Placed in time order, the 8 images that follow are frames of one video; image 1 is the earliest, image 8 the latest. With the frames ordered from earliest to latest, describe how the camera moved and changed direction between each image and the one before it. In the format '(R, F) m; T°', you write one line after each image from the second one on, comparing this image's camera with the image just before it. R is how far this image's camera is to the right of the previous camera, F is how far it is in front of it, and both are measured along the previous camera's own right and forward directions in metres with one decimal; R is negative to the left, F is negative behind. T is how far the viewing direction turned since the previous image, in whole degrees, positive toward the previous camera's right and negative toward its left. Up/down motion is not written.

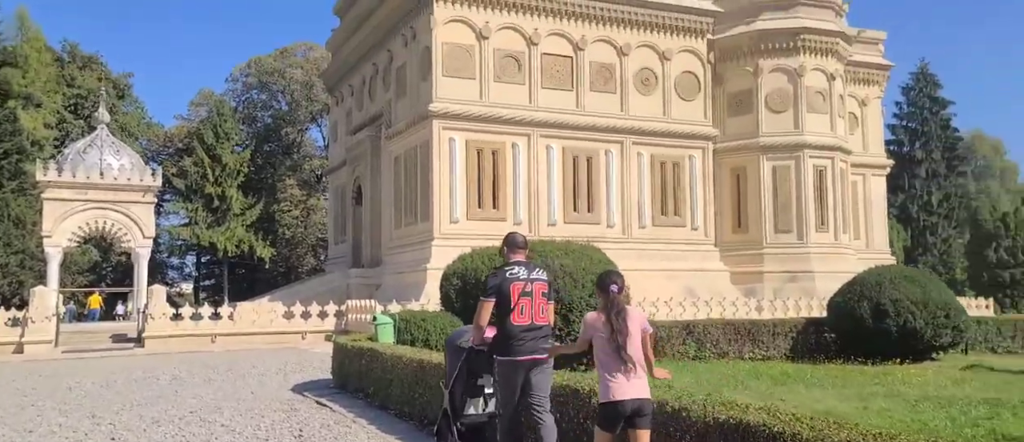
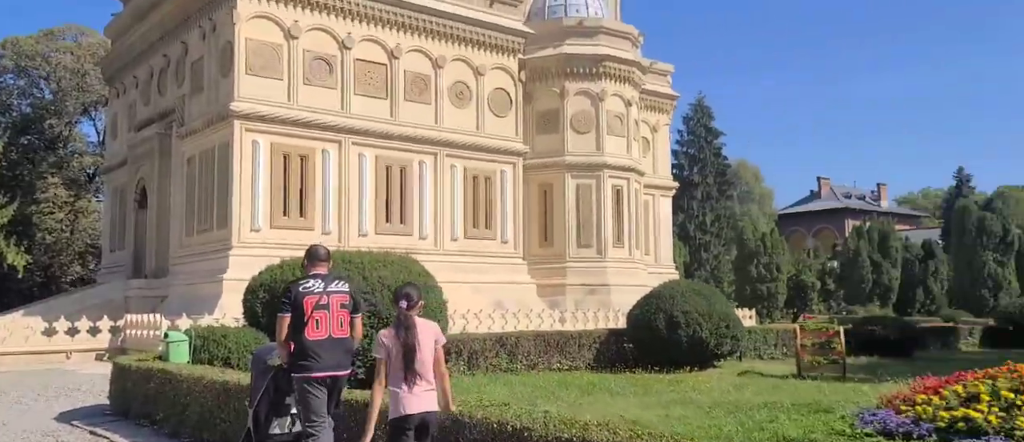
(-0.7, +0.4) m; +15°
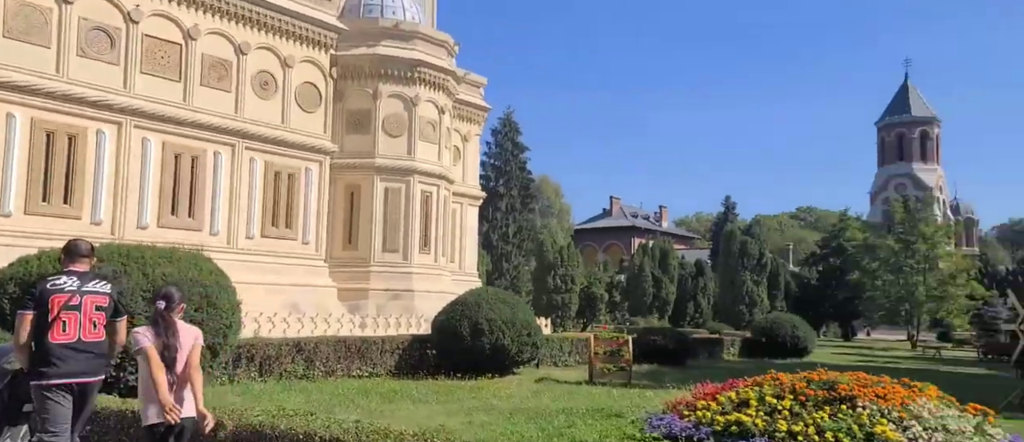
(-0.2, +0.2) m; +14°
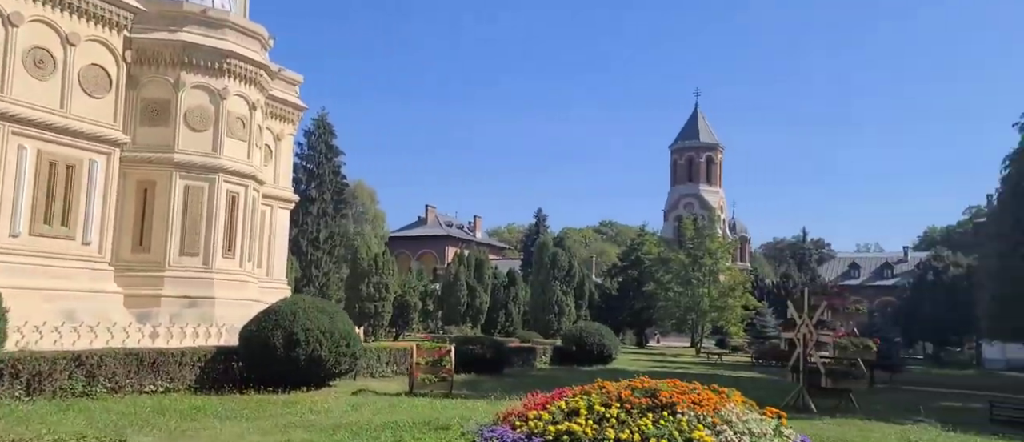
(-0.2, +0.4) m; +13°
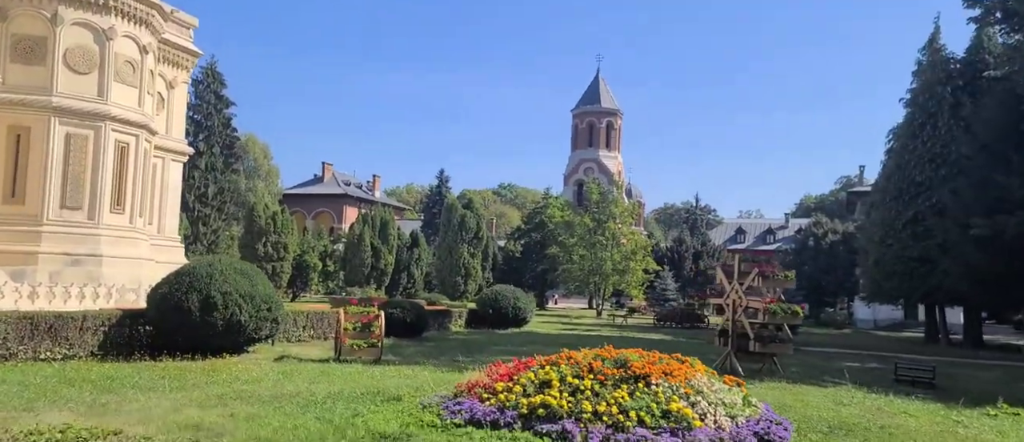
(-0.8, +0.5) m; +8°
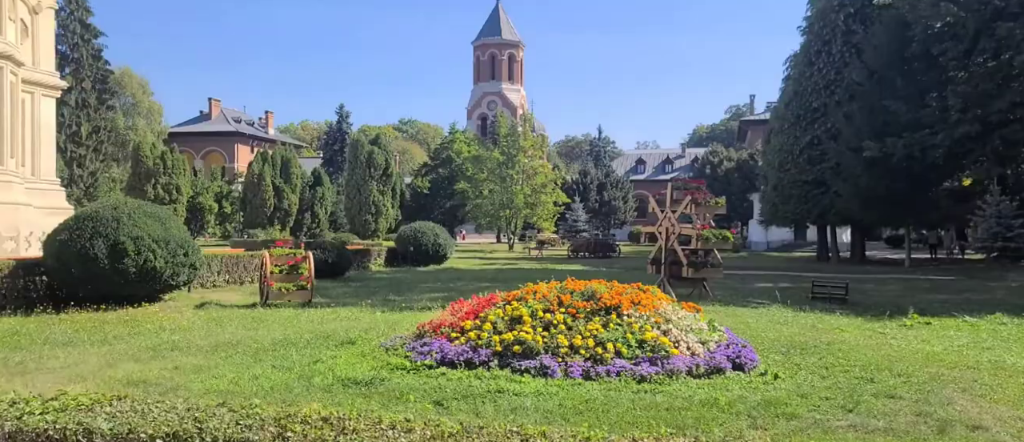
(-0.6, +0.4) m; +7°
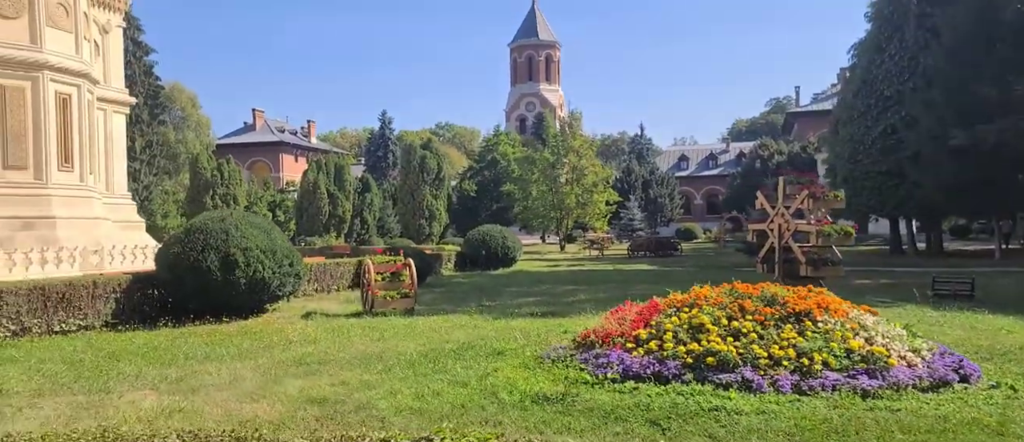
(-1.3, +0.5) m; -2°
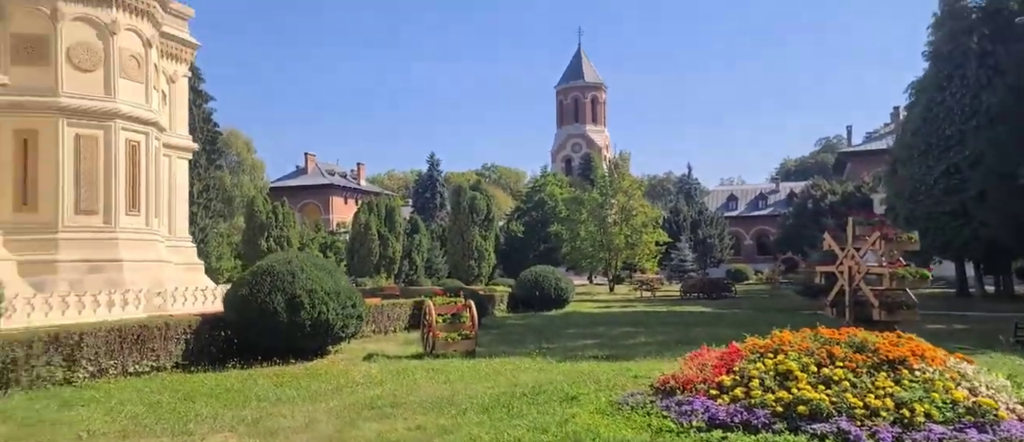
(-0.3, +0.1) m; -3°
